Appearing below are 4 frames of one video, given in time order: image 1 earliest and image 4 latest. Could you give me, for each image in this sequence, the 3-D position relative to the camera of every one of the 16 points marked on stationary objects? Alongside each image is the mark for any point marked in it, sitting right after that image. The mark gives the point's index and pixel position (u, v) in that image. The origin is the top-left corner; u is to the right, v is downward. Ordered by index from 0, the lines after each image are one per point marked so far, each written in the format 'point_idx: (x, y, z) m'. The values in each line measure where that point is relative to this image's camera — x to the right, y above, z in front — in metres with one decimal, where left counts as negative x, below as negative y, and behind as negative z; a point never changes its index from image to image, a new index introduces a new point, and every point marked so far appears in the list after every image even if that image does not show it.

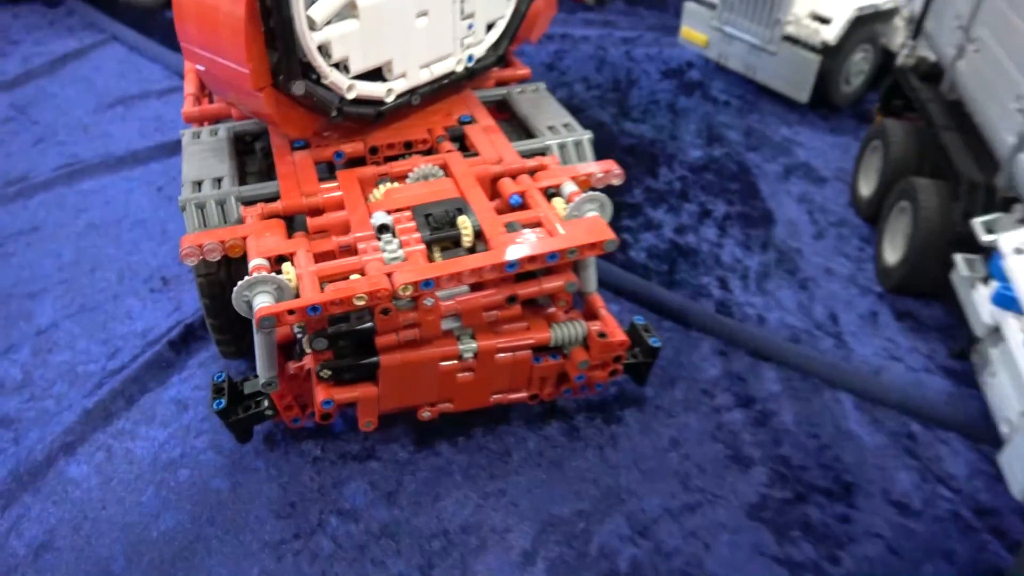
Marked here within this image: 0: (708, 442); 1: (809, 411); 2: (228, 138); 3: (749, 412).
0: (+0.7, -0.5, +2.6) m
1: (+1.1, -0.4, +2.7) m
2: (-1.0, +0.5, +2.6) m
3: (+0.9, -0.4, +2.7) m
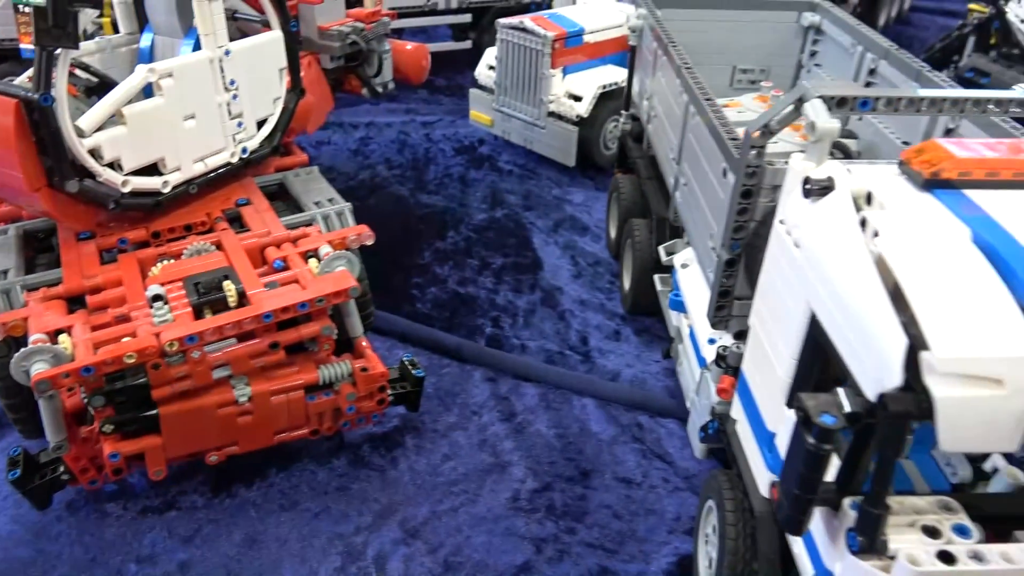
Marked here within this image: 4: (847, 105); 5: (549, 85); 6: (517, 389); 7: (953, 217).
0: (-0.2, -0.7, +3.0) m
1: (+0.2, -0.6, +3.2) m
2: (-1.9, +0.2, +2.9) m
3: (0.0, -0.6, +3.2) m
4: (+0.9, +0.5, +2.0) m
5: (+0.3, +1.4, +5.1) m
6: (0.0, -0.5, +3.4) m
7: (+0.9, +0.1, +1.5) m
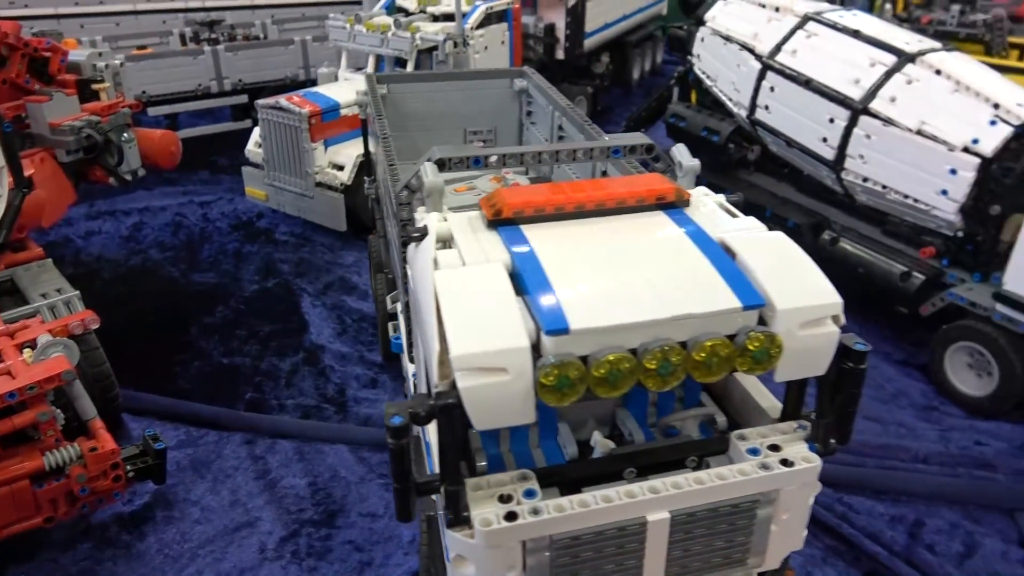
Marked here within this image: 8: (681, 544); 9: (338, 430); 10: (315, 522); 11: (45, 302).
0: (-1.2, -1.0, +3.2) m
1: (-0.9, -0.8, +3.4) m
2: (-3.1, -0.3, +2.8) m
3: (-1.1, -0.9, +3.3) m
4: (-0.2, +0.4, +2.5) m
5: (-1.5, +0.9, +5.4) m
6: (-1.1, -0.8, +3.5) m
7: (0.0, +0.1, +1.9) m
8: (+0.4, -0.7, +1.9) m
9: (-0.8, -0.7, +3.6) m
10: (-0.8, -1.0, +3.1) m
11: (-2.0, -0.1, +3.2) m
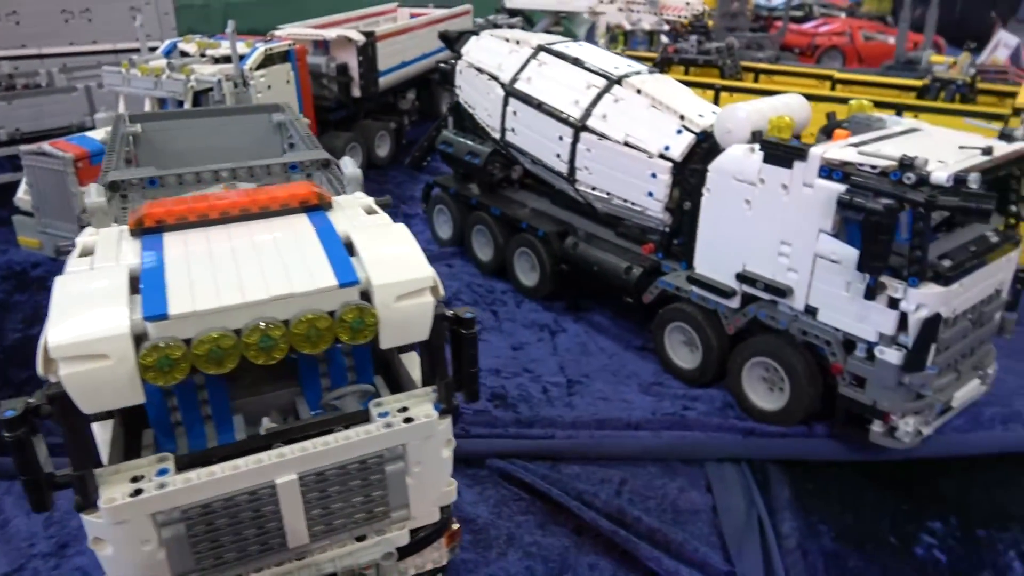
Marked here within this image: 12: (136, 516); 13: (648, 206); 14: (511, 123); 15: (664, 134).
0: (-2.4, -1.1, +3.1) m
1: (-2.1, -1.0, +3.4) m
2: (-4.2, -0.6, +2.4) m
3: (-2.3, -1.0, +3.3) m
4: (-1.3, +0.4, +2.6) m
5: (-3.1, +0.6, +5.3) m
6: (-2.4, -0.9, +3.5) m
7: (-1.1, +0.1, +2.1) m
8: (-0.6, -0.6, +2.1) m
9: (-2.1, -0.8, +3.6) m
10: (-2.0, -1.1, +3.1) m
11: (-3.2, -0.3, +3.0) m
12: (-1.0, -0.6, +1.9) m
13: (+0.8, +0.5, +4.4) m
14: (0.0, +1.2, +5.1) m
15: (+0.9, +0.9, +4.3) m
